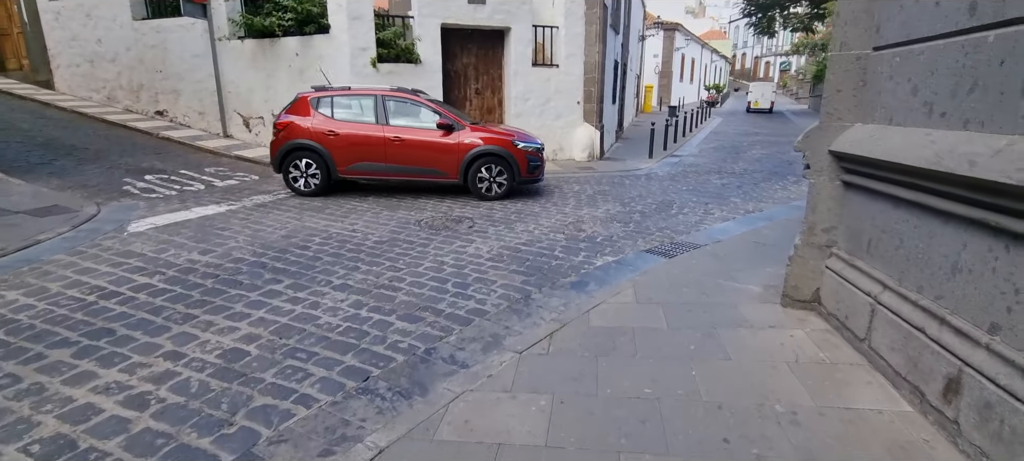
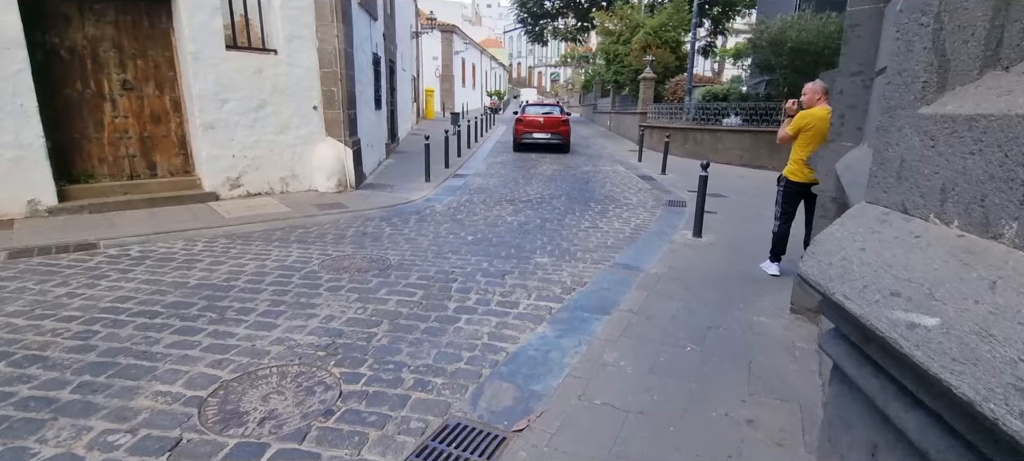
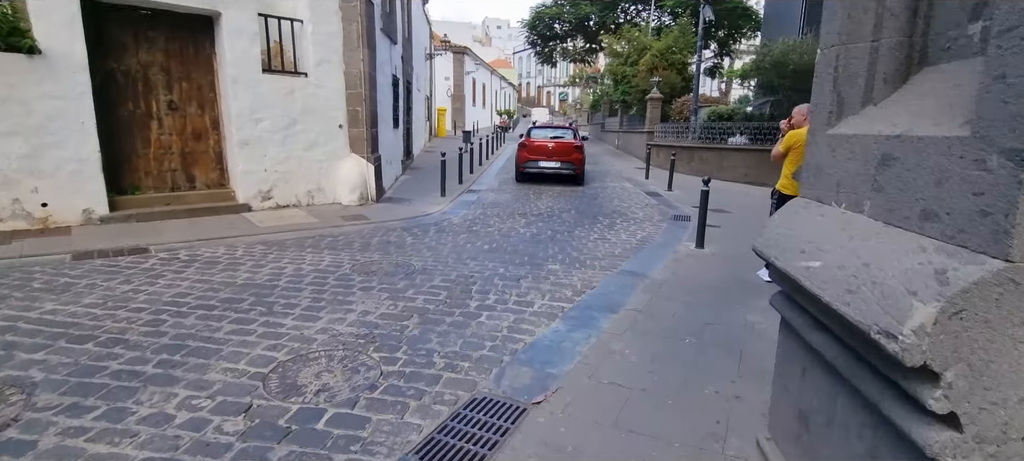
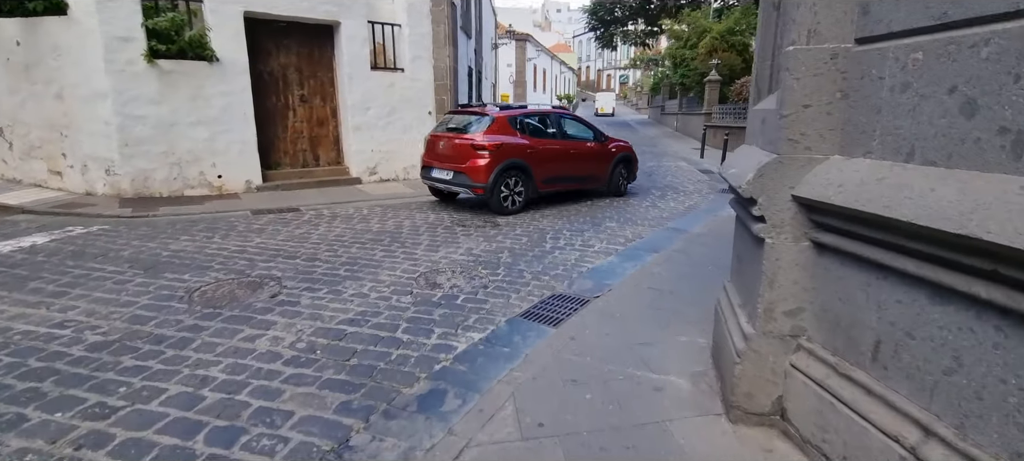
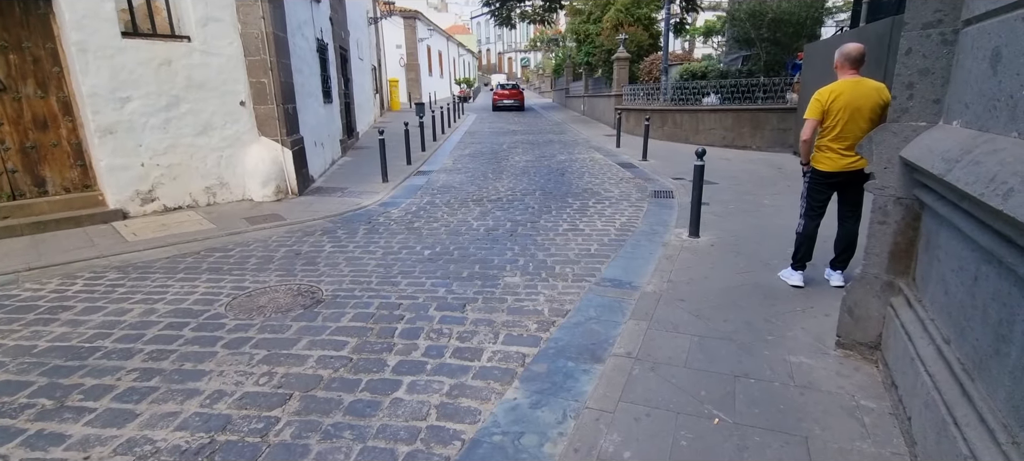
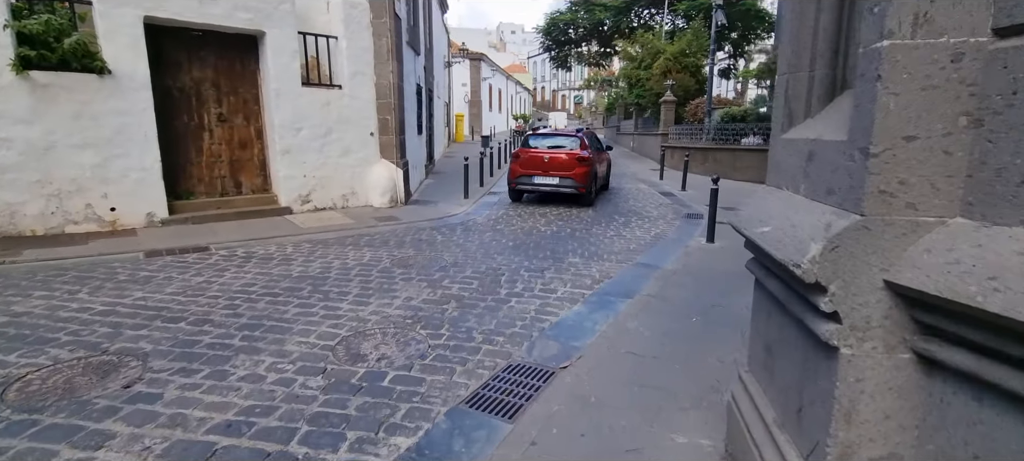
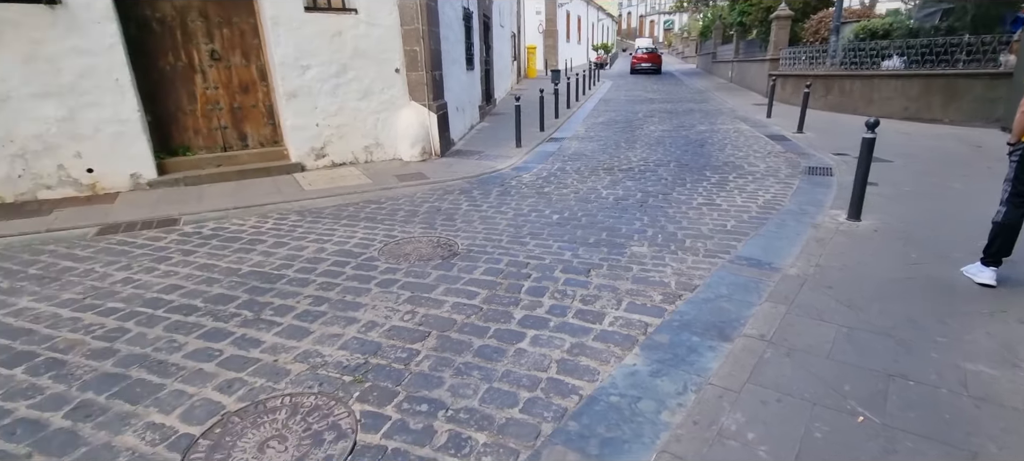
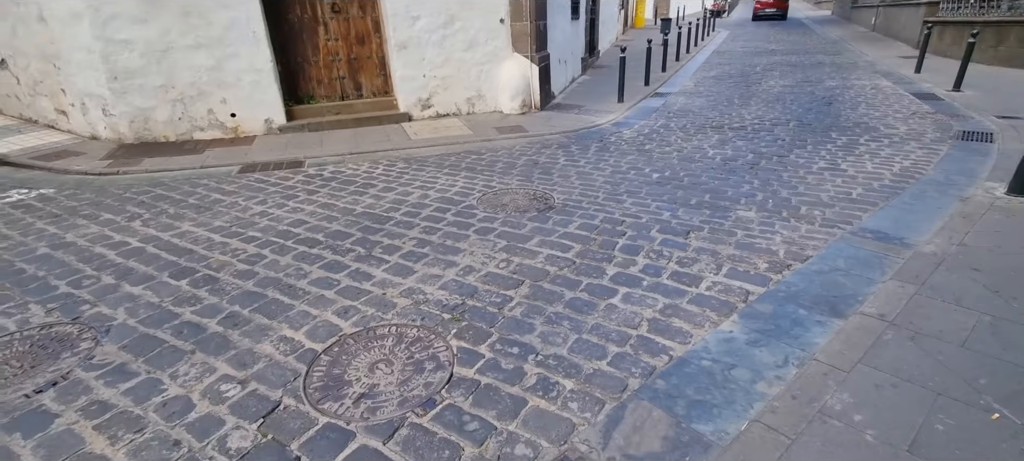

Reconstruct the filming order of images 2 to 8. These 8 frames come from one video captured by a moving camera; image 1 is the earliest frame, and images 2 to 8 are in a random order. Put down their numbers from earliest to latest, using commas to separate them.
4, 6, 3, 2, 5, 7, 8
